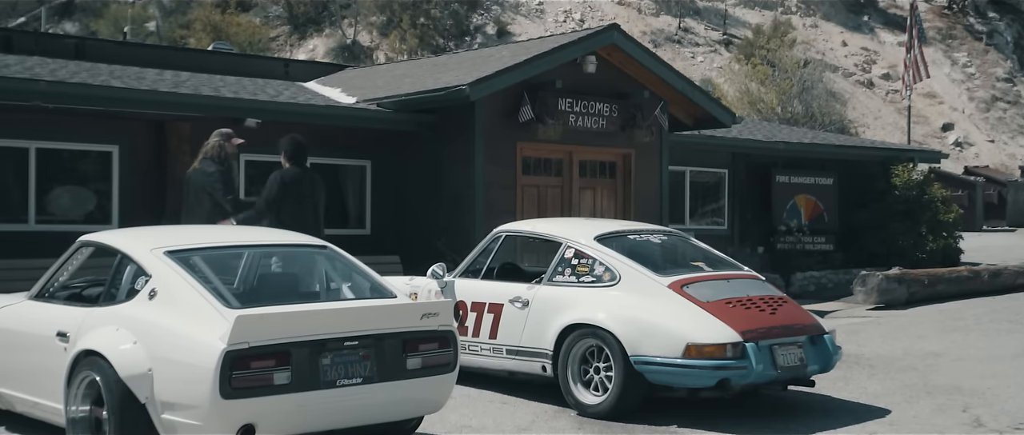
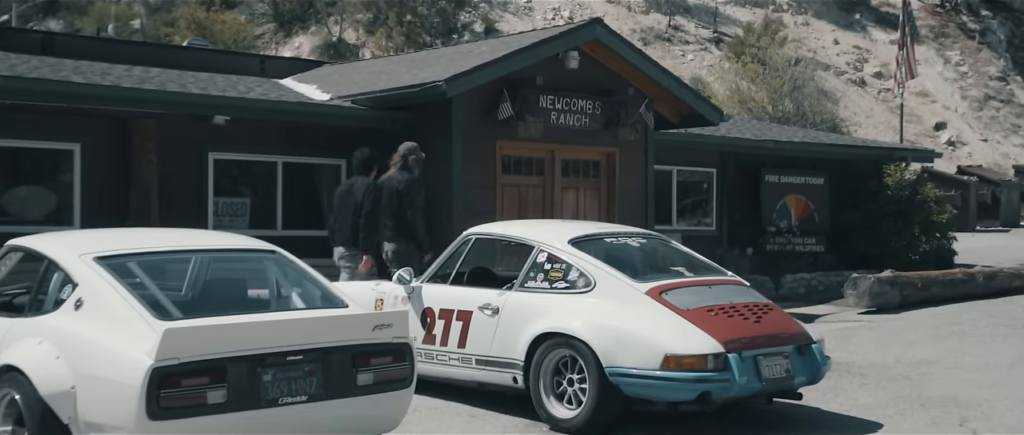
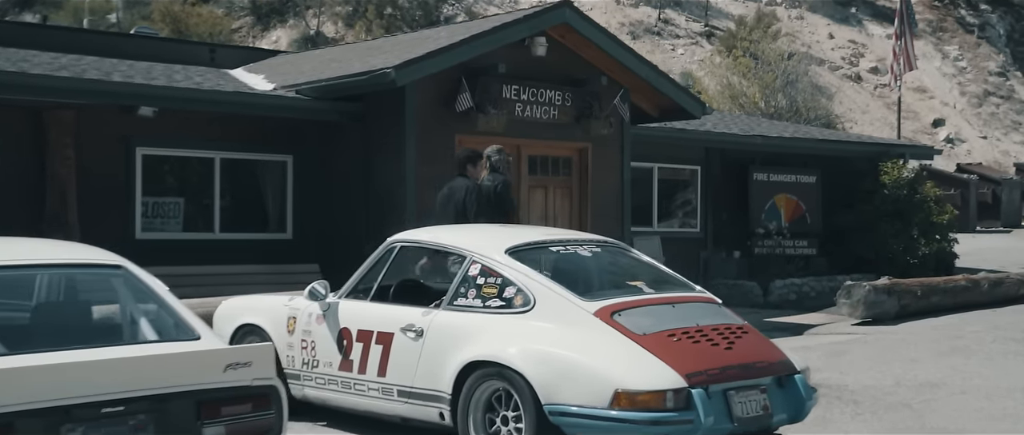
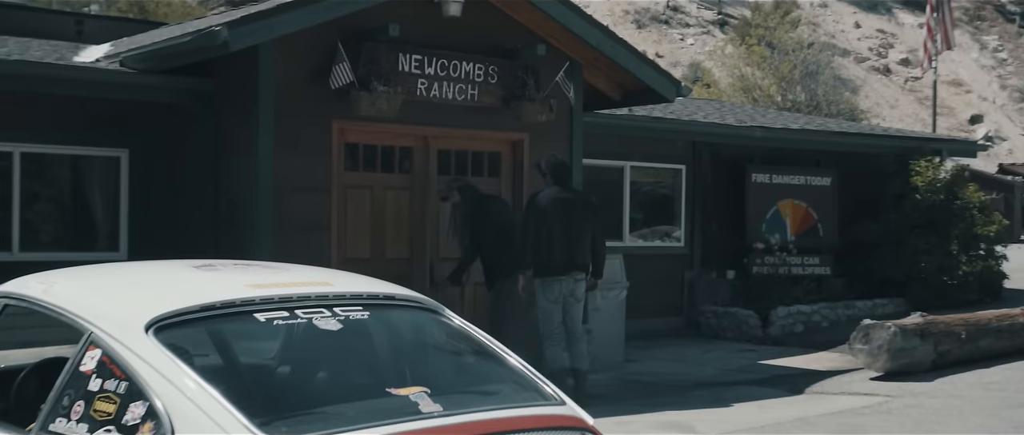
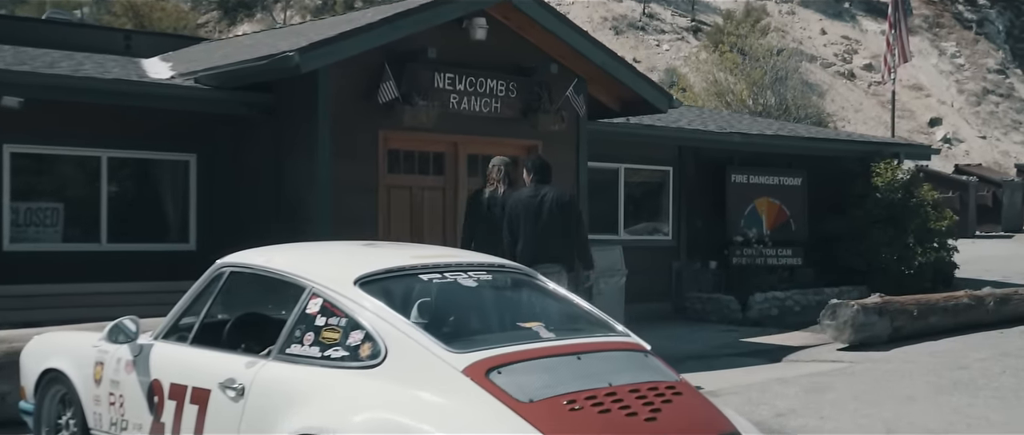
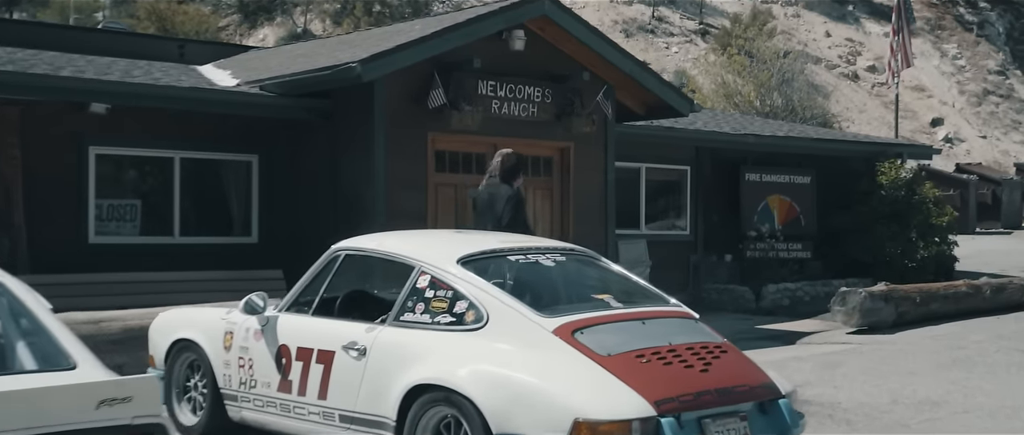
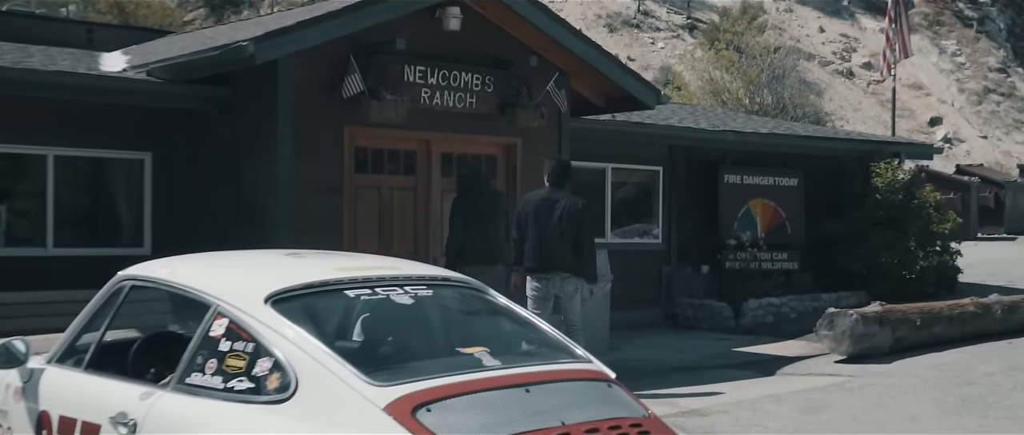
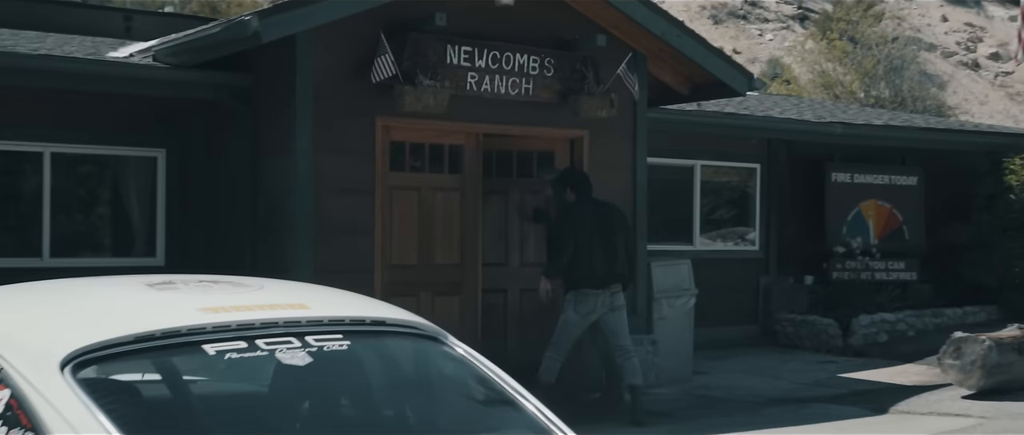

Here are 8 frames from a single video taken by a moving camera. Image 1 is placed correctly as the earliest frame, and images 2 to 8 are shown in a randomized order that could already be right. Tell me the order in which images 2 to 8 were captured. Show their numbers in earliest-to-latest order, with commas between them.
2, 3, 6, 5, 7, 4, 8
